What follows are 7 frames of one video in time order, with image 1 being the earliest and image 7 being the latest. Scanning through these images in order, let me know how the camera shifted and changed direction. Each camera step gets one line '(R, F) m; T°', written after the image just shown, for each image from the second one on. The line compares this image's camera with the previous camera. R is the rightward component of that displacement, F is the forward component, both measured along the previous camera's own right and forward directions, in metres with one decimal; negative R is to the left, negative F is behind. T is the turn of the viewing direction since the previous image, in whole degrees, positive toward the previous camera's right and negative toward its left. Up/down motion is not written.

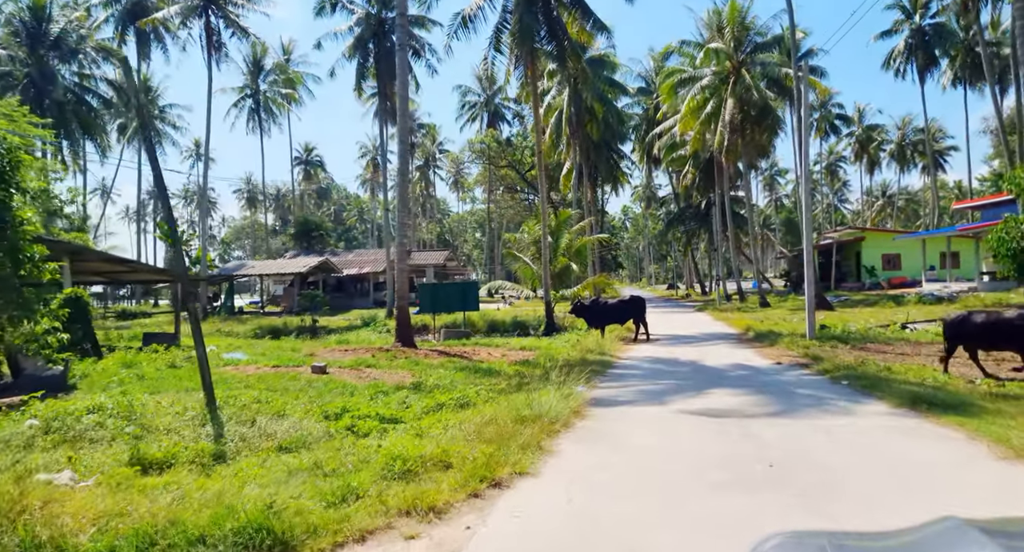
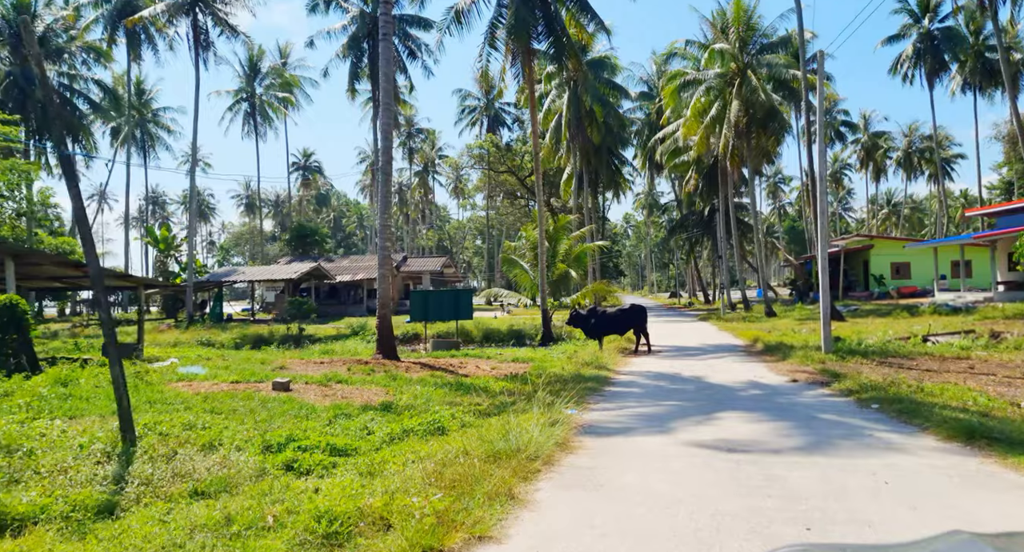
(+0.2, +1.2) m; 0°
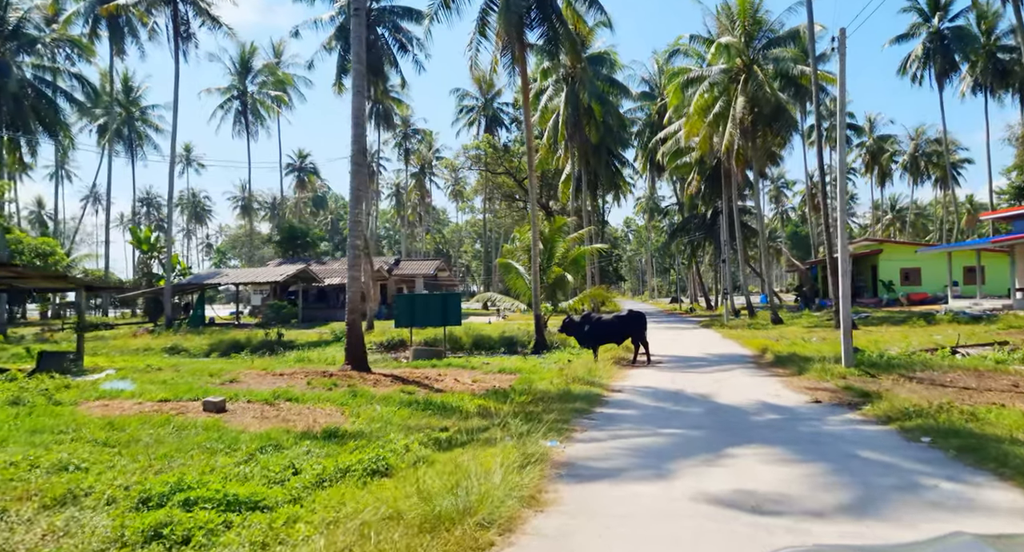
(+0.3, +1.5) m; 0°
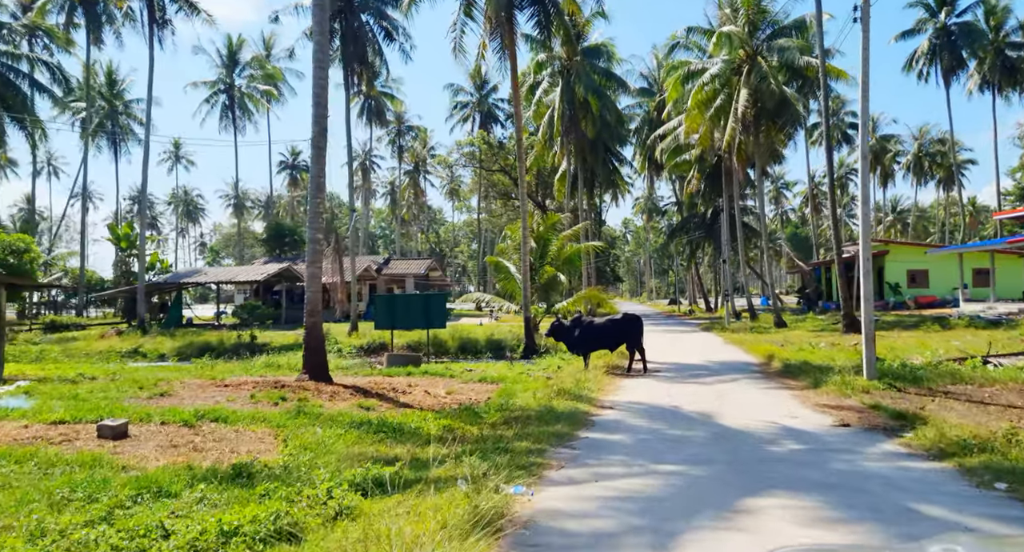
(+0.3, +1.5) m; 0°
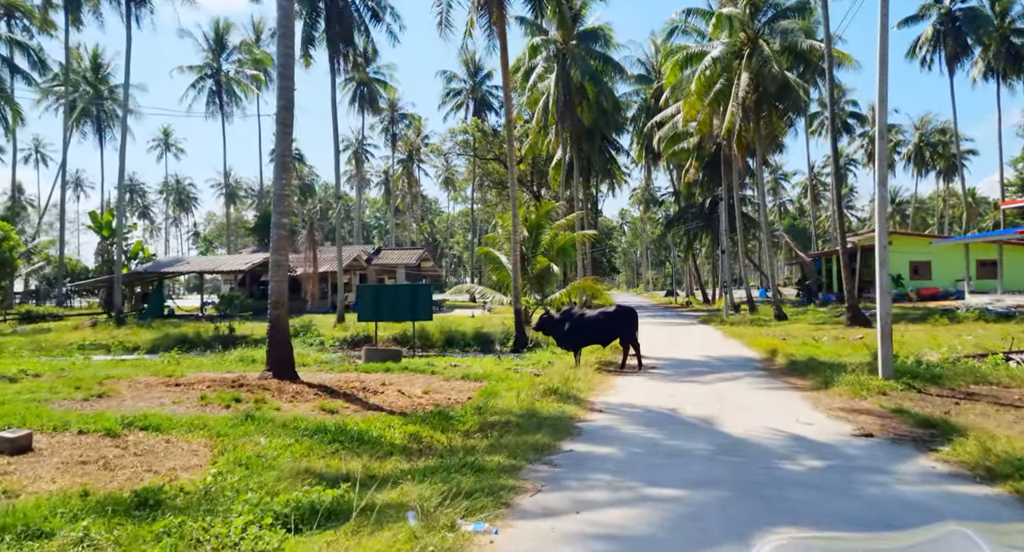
(+0.2, +1.0) m; 0°
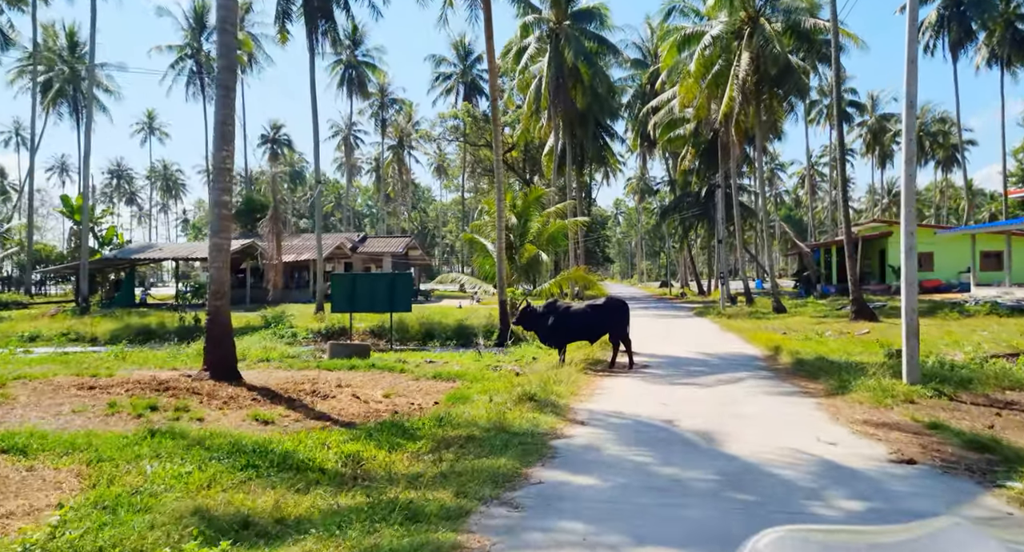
(+0.3, +1.4) m; 0°
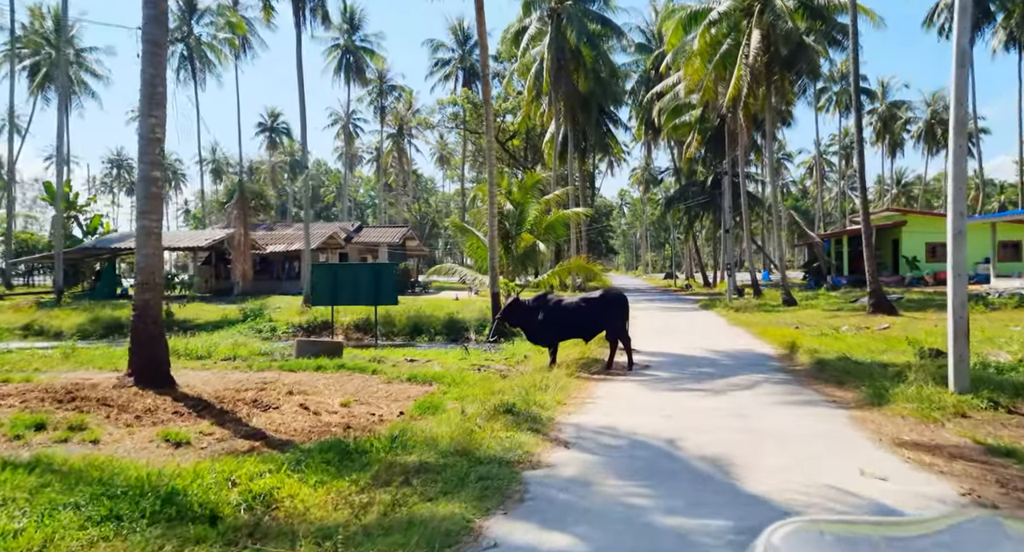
(+0.3, +1.4) m; 0°
